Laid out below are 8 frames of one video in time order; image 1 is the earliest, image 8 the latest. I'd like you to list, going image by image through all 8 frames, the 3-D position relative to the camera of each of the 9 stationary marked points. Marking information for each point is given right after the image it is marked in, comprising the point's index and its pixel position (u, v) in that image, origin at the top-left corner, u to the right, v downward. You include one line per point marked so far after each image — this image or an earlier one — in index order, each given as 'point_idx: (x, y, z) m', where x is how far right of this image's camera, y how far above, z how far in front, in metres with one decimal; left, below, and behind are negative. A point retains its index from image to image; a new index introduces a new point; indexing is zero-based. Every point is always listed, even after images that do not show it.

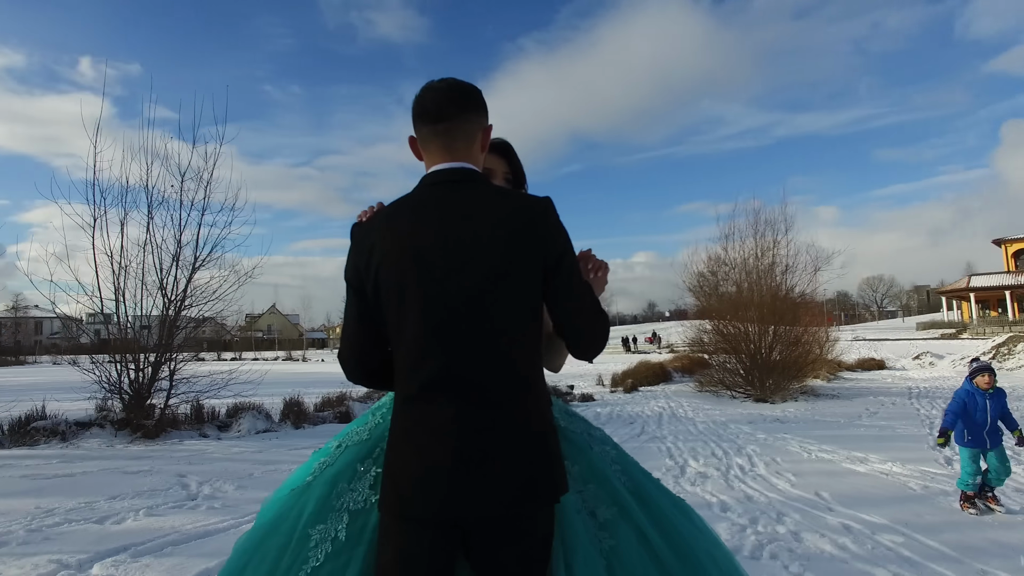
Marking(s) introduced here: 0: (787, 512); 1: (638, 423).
0: (+2.7, -2.2, +6.4) m
1: (+2.0, -2.2, +10.6) m
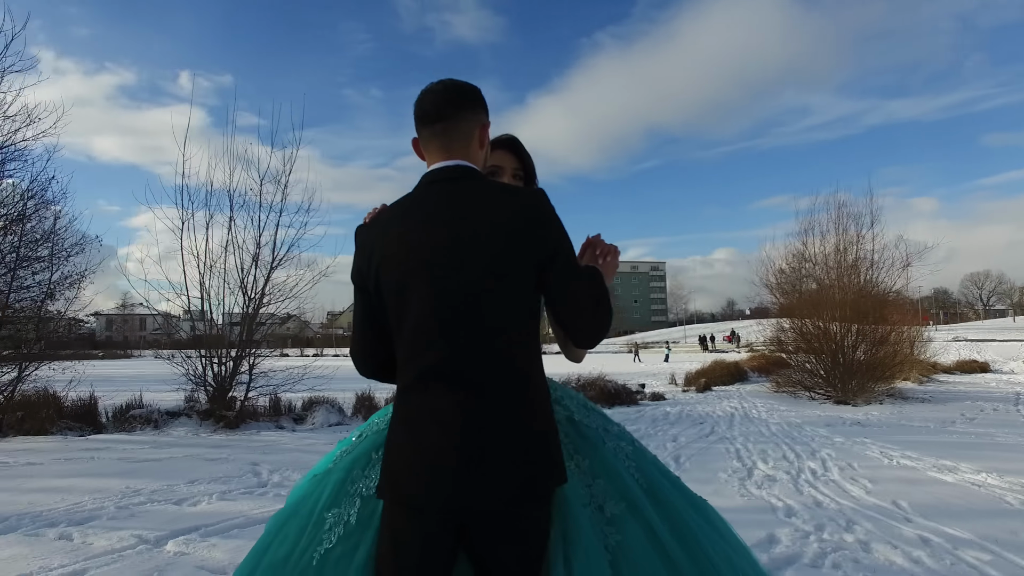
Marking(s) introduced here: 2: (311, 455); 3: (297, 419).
0: (+3.2, -2.2, +6.1) m
1: (+3.1, -2.1, +10.4) m
2: (-2.0, -1.7, +6.7) m
3: (-3.2, -2.0, +10.0) m
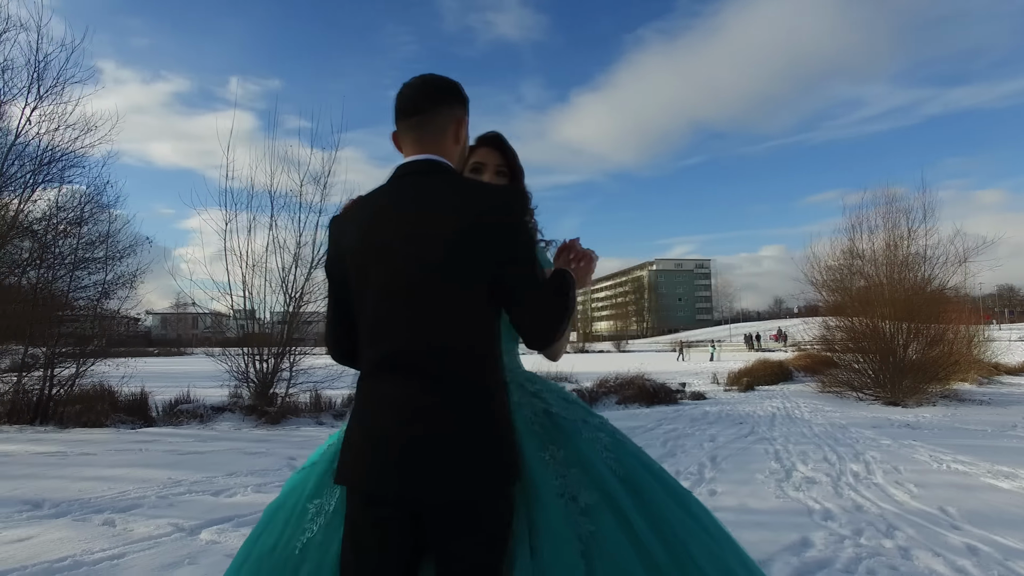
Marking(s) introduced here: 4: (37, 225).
0: (+3.5, -2.1, +5.9) m
1: (+3.6, -2.1, +10.2) m
2: (-1.7, -1.7, +6.9) m
3: (-2.6, -2.0, +10.2) m
4: (-7.4, +0.9, +10.1) m
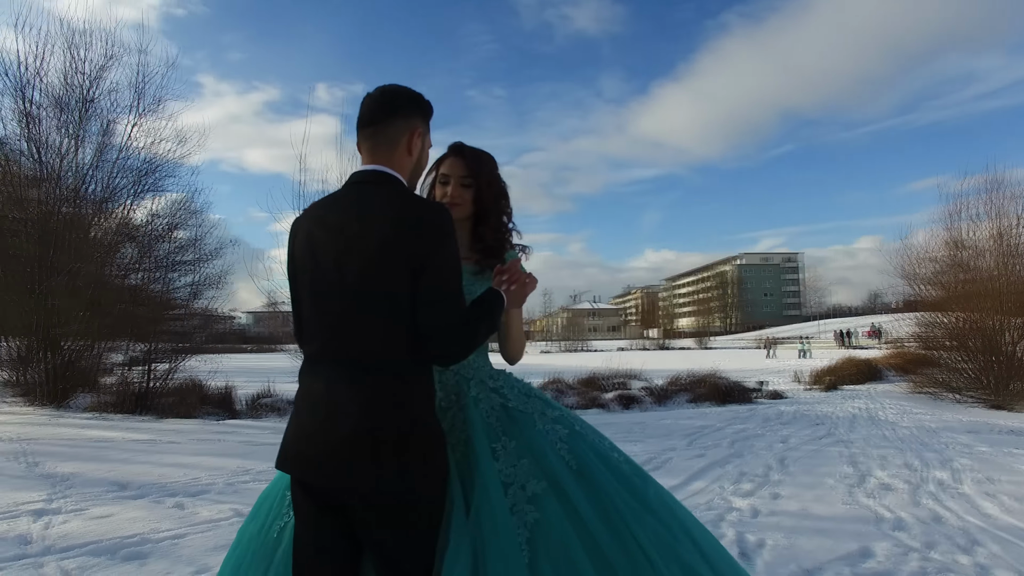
0: (+3.9, -2.1, +5.5) m
1: (+4.6, -2.0, +9.7) m
2: (-1.1, -1.7, +7.1) m
3: (-1.6, -1.9, +10.5) m
4: (-6.3, +0.9, +11.0) m
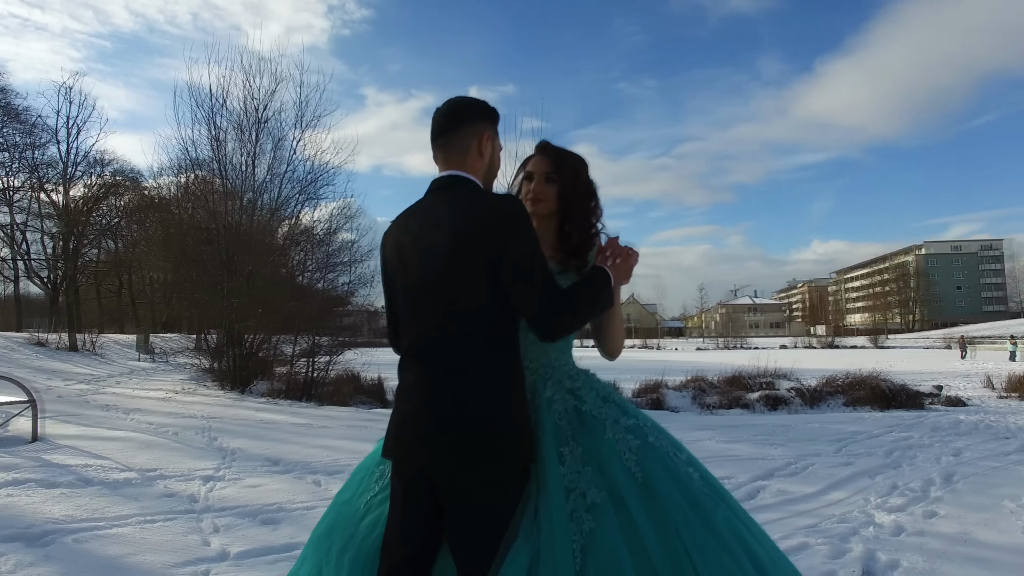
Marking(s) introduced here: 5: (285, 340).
0: (+4.7, -2.0, +4.5) m
1: (+6.4, -1.9, +8.4) m
2: (+0.3, -1.7, +7.3) m
3: (+0.6, -1.9, +10.7) m
4: (-3.9, +1.0, +12.3) m
5: (-4.2, -1.0, +12.4) m
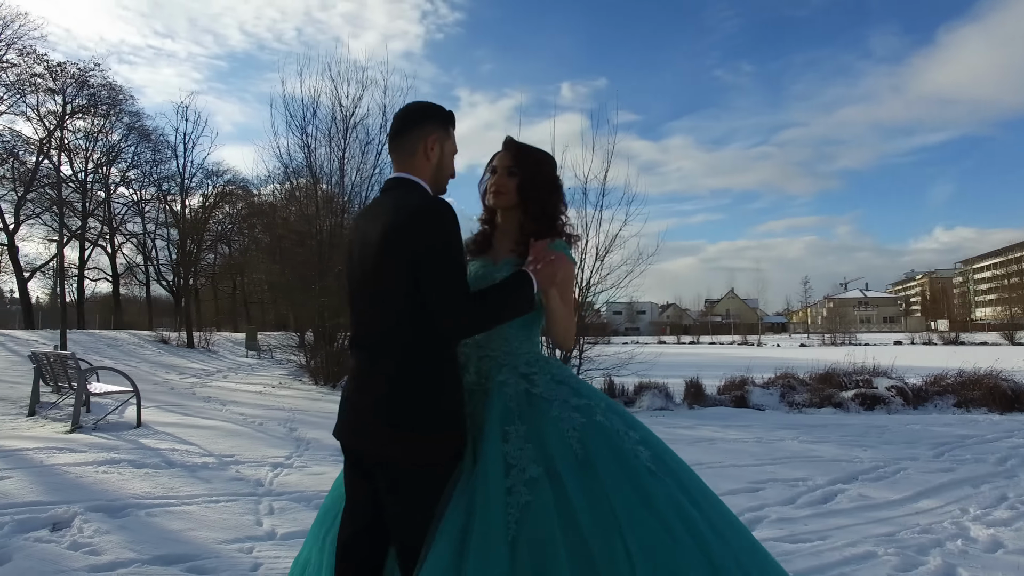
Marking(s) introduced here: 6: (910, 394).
0: (+5.0, -1.9, +3.7) m
1: (+7.3, -1.8, +7.3) m
2: (+1.0, -1.6, +7.2) m
3: (+1.9, -1.8, +10.5) m
4: (-2.4, +1.0, +12.8) m
5: (-2.7, -1.0, +13.0) m
6: (+5.6, -1.5, +9.3) m
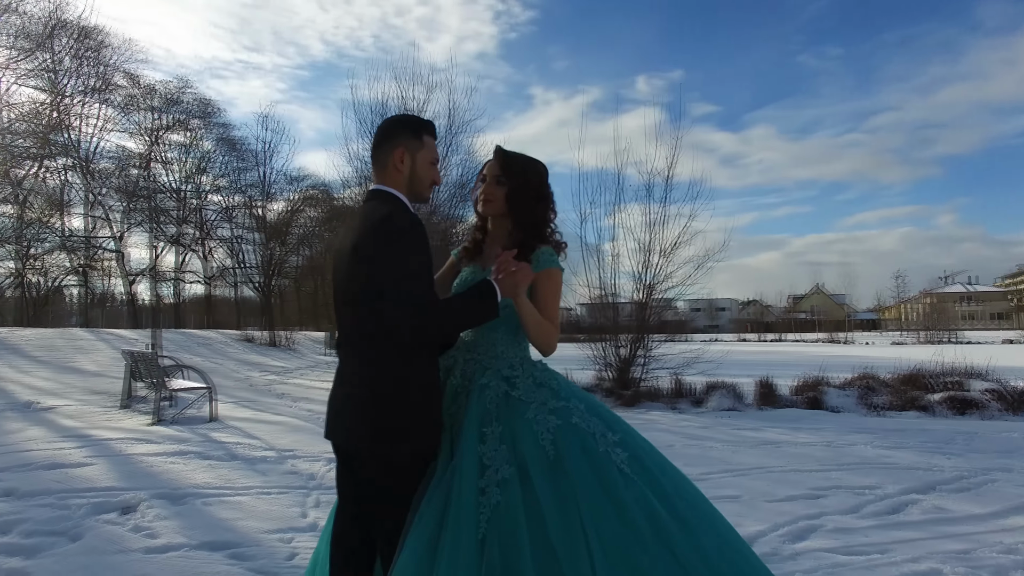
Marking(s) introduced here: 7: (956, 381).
0: (+5.1, -1.9, +3.1) m
1: (+7.8, -1.7, +6.4) m
2: (+1.6, -1.6, +7.0) m
3: (+2.9, -1.8, +10.2) m
4: (-1.1, +1.0, +13.0) m
5: (-1.3, -0.9, +13.2) m
6: (+6.4, -1.4, +8.5) m
7: (+6.2, -1.3, +9.2) m
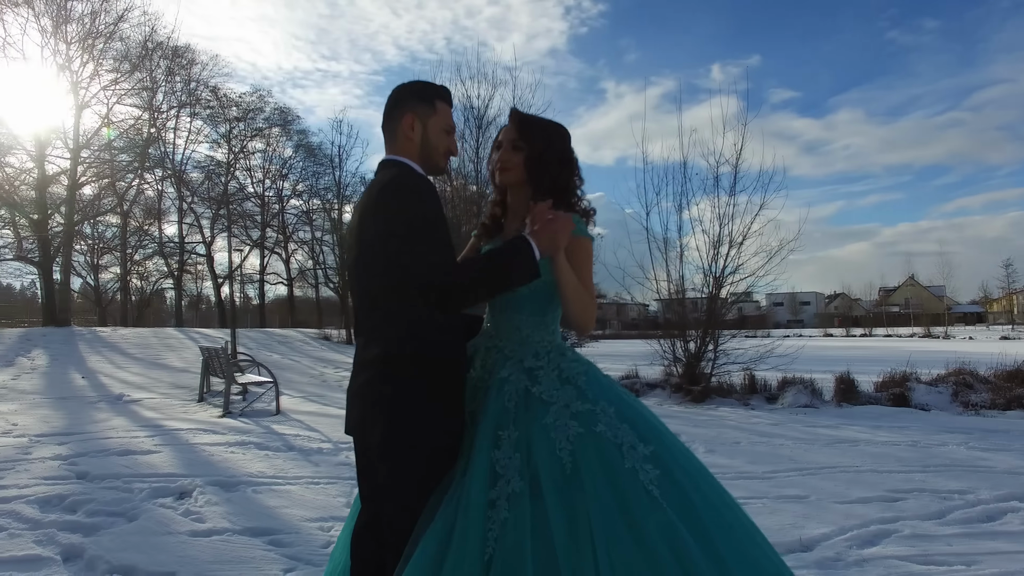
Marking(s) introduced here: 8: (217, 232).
0: (+5.2, -1.7, +2.3) m
1: (+8.3, -1.5, +5.3) m
2: (+2.2, -1.5, +6.6) m
3: (+3.9, -1.6, +9.7) m
4: (+0.2, +1.1, +12.9) m
5: (0.0, -0.9, +13.2) m
6: (+7.2, -1.2, +7.6) m
7: (+7.0, -1.1, +8.2) m
8: (-8.8, +1.7, +19.7) m
